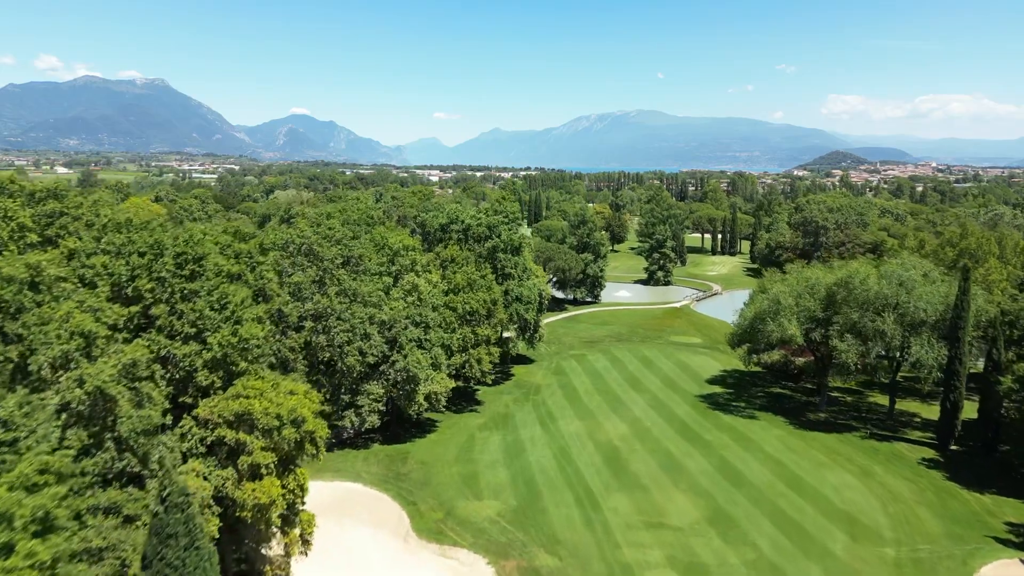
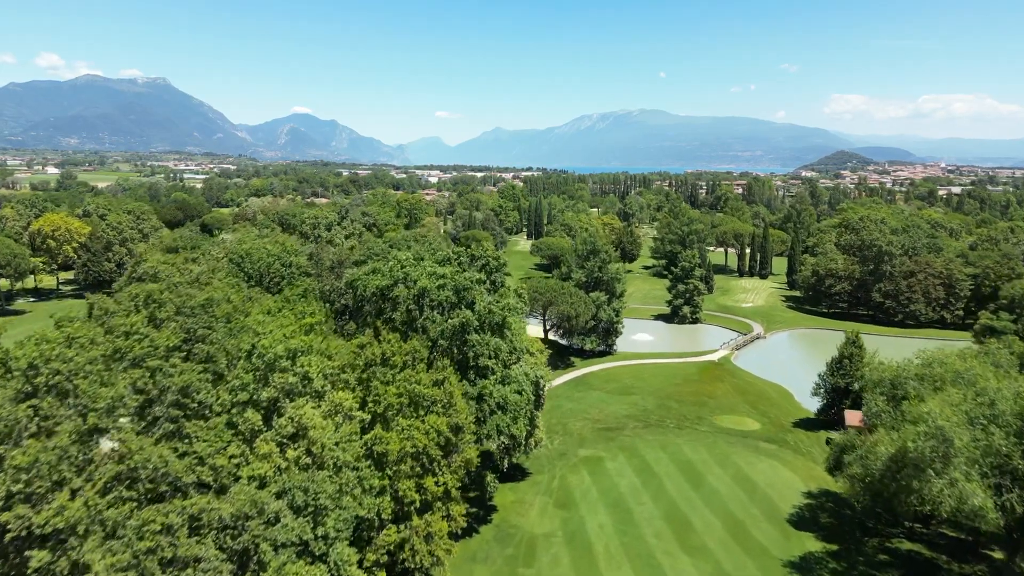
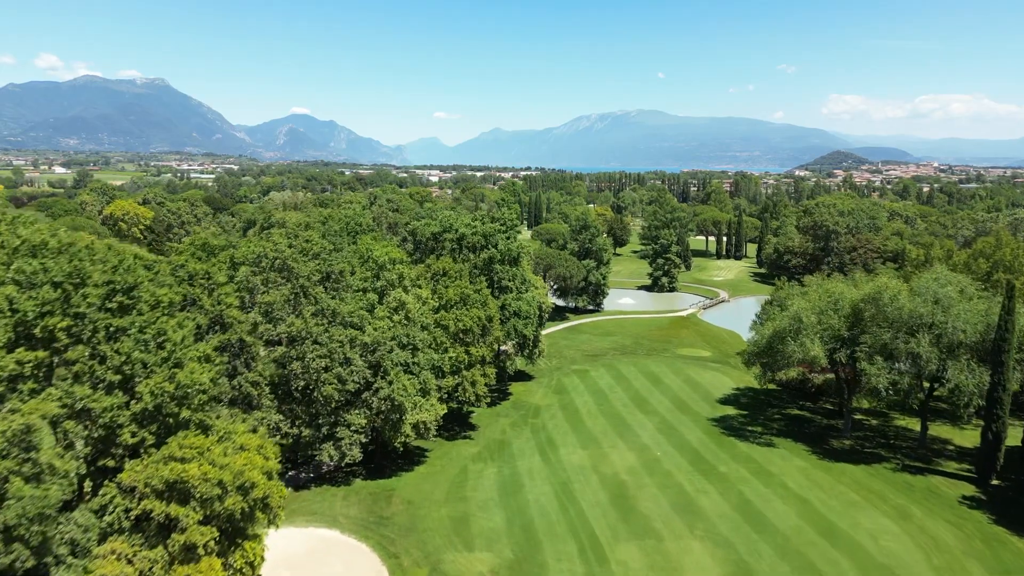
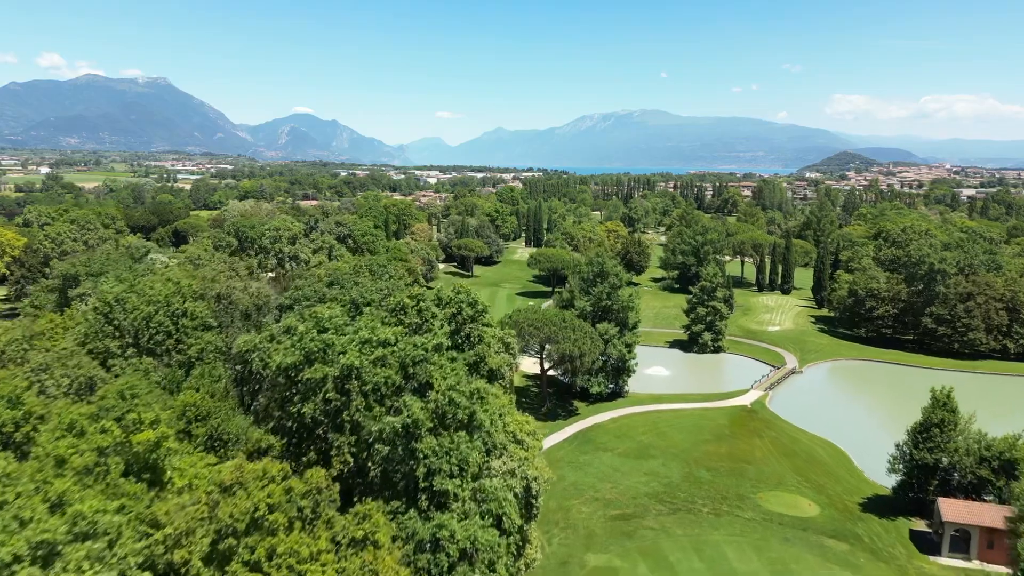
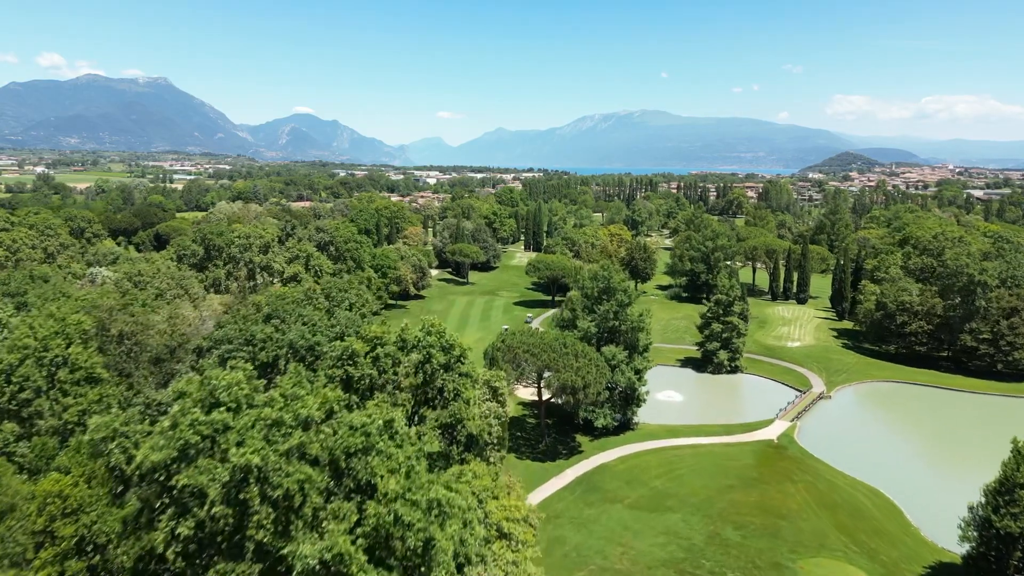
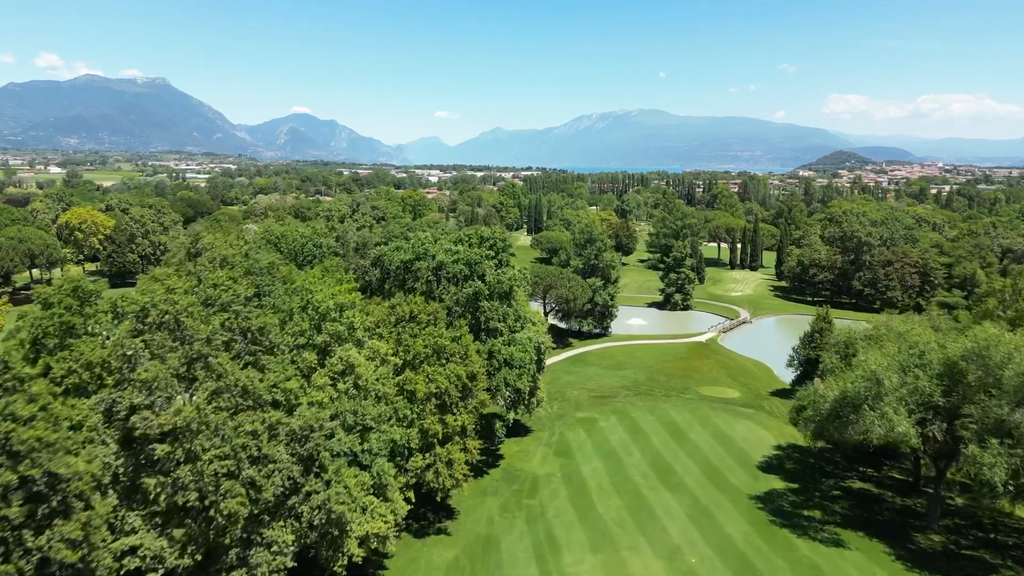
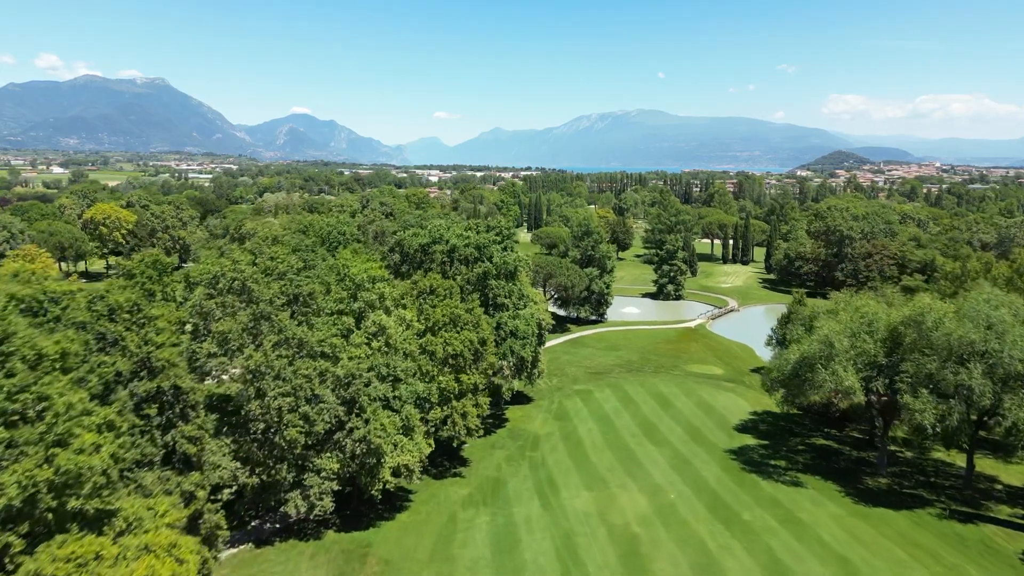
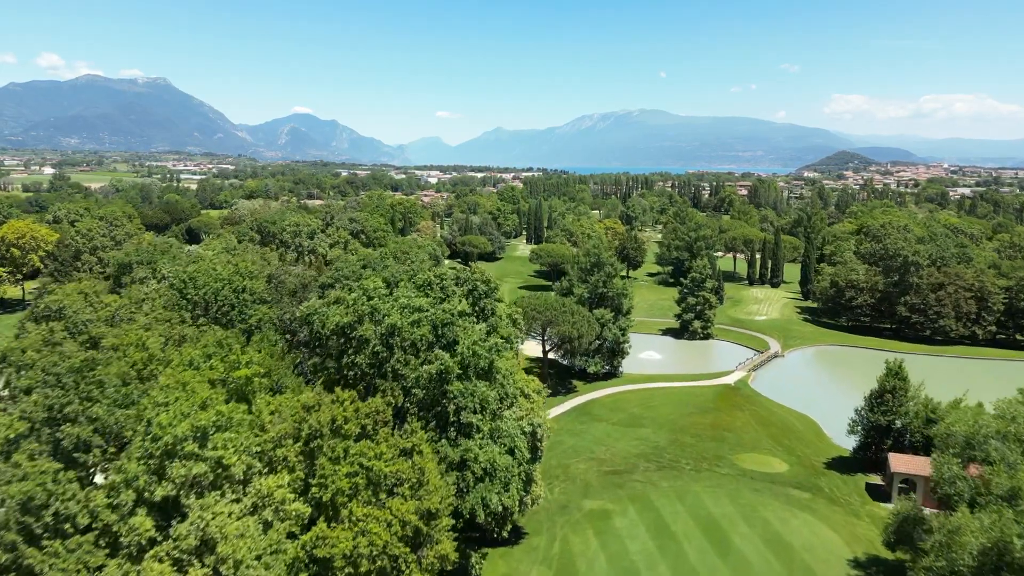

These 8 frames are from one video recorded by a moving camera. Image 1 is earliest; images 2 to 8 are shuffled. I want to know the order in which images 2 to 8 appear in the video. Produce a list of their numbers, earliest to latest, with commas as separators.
3, 7, 6, 2, 8, 4, 5
